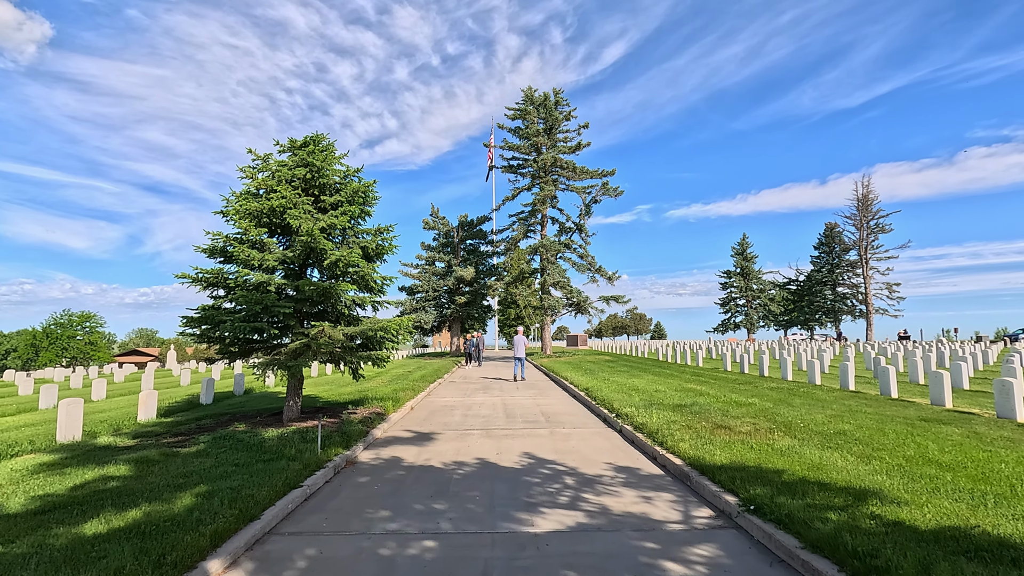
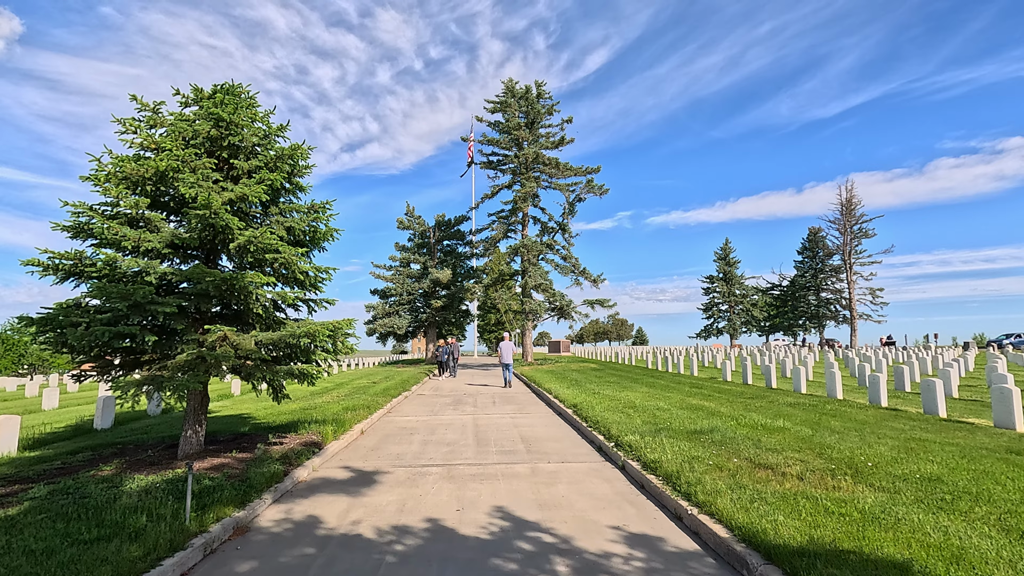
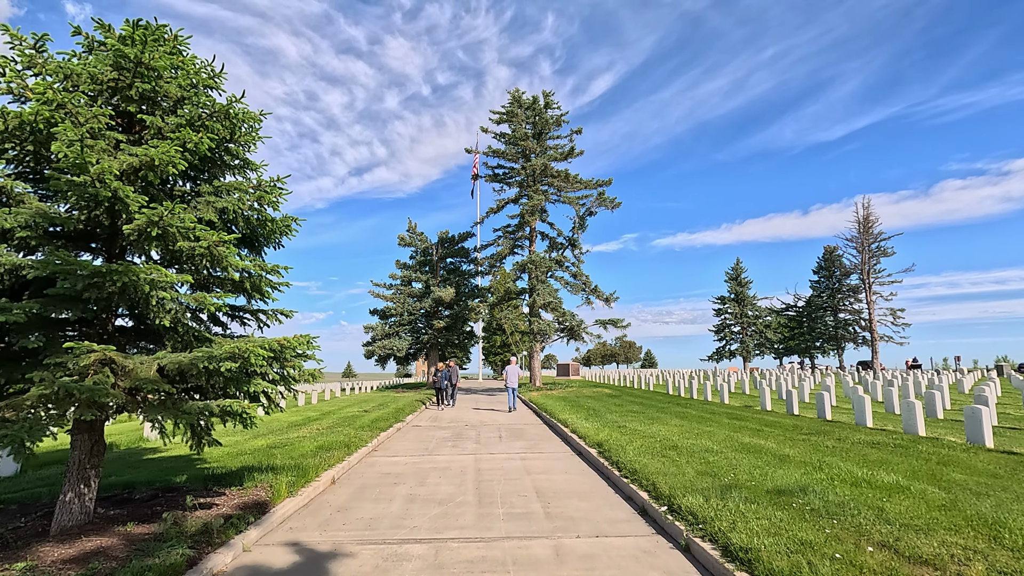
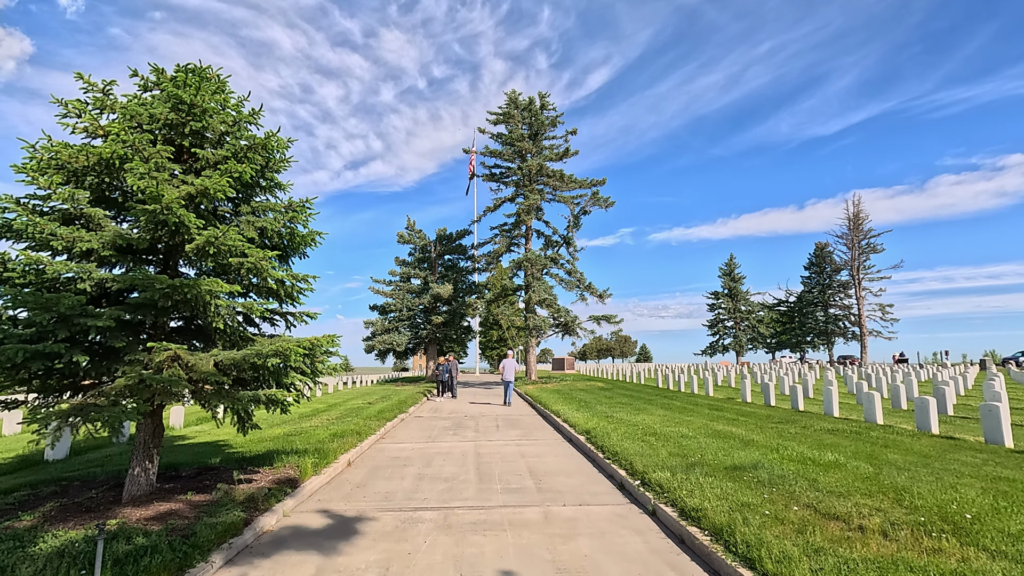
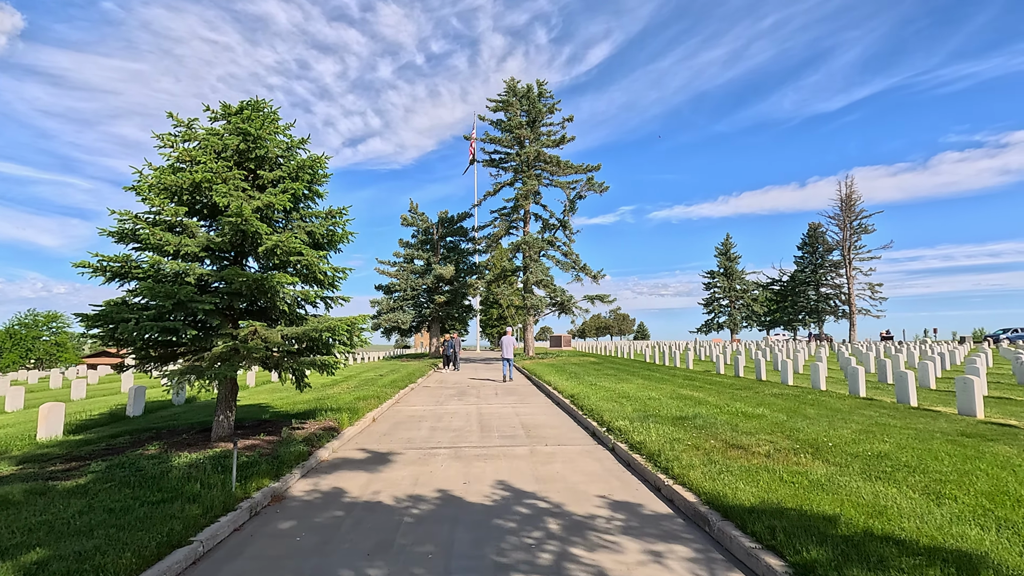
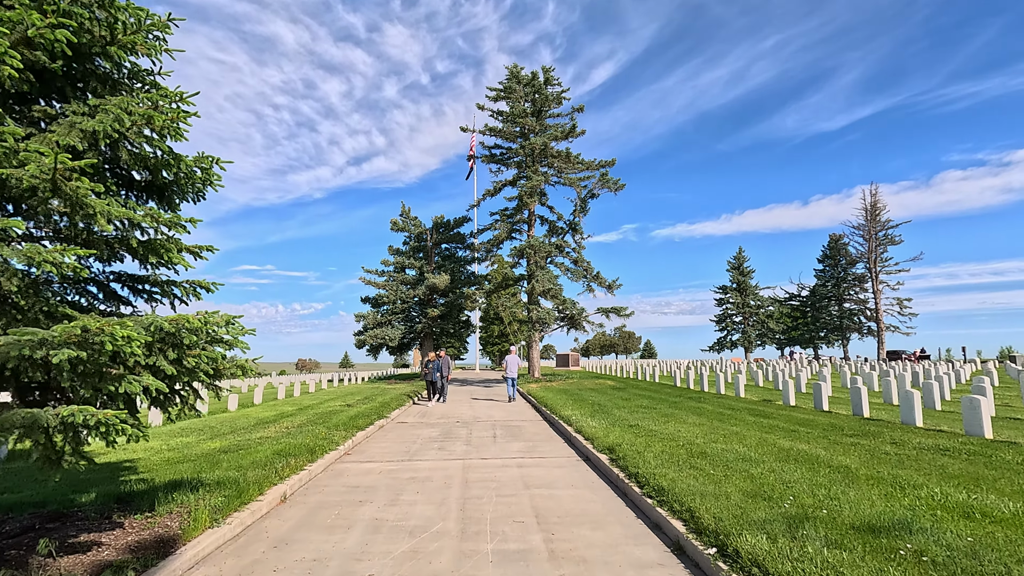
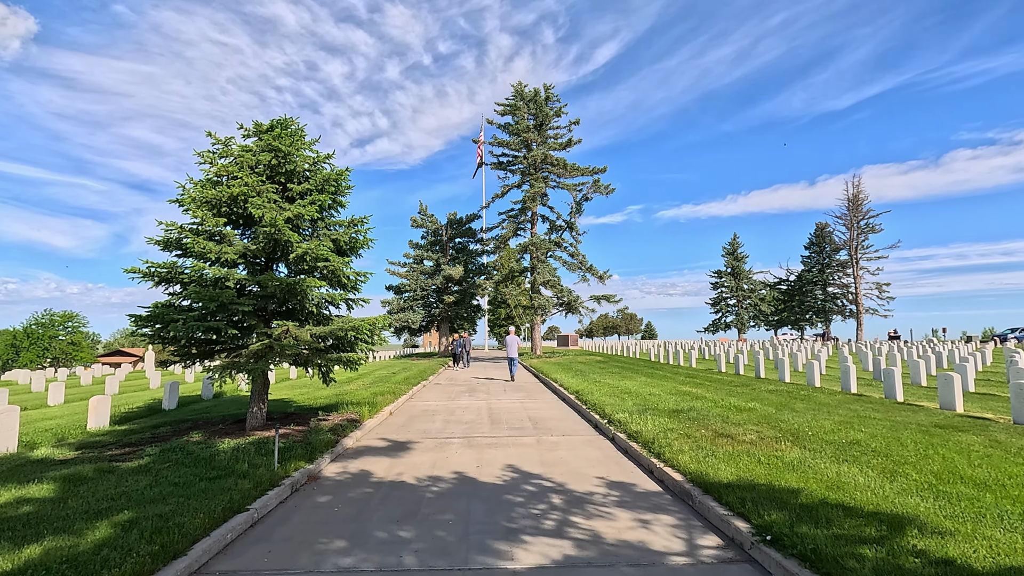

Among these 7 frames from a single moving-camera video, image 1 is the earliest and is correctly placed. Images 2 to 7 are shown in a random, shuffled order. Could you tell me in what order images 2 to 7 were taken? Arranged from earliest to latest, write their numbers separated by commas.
7, 5, 2, 4, 3, 6
